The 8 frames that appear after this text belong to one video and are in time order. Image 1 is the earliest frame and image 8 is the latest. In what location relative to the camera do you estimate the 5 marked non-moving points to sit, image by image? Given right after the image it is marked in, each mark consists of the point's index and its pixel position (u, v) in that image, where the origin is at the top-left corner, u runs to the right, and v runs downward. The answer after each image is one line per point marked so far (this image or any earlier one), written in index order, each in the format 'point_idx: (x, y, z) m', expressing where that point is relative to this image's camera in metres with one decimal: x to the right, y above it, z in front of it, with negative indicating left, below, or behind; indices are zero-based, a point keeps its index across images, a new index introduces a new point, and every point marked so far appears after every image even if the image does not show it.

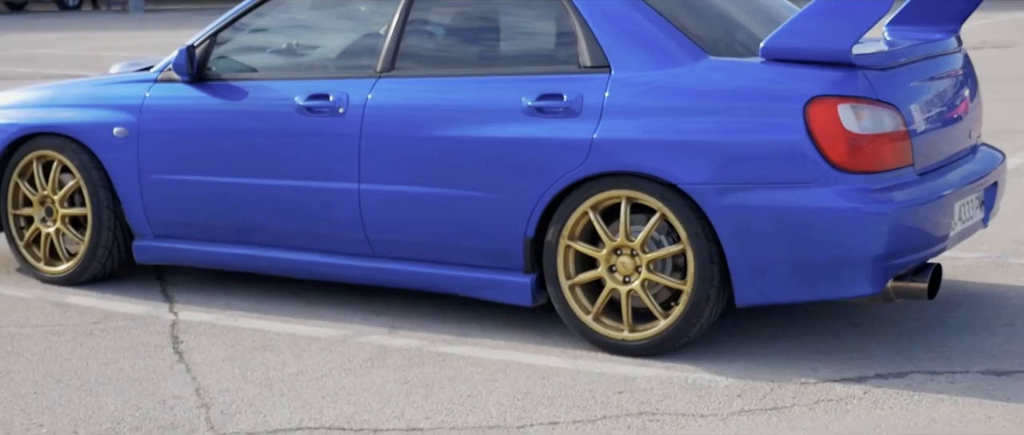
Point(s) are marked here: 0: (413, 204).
0: (-0.3, 0.0, +5.0) m
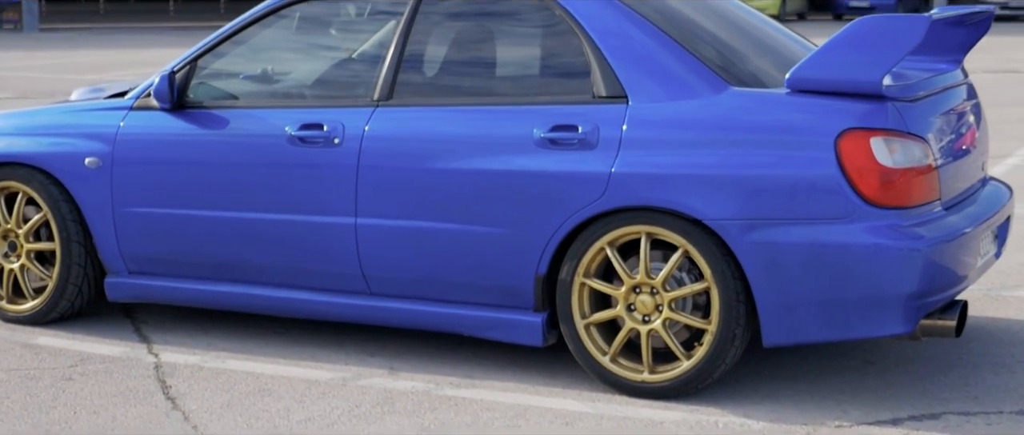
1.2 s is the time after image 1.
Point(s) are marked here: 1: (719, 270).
0: (-0.3, -0.1, +4.8) m
1: (+0.6, -0.1, +4.4) m
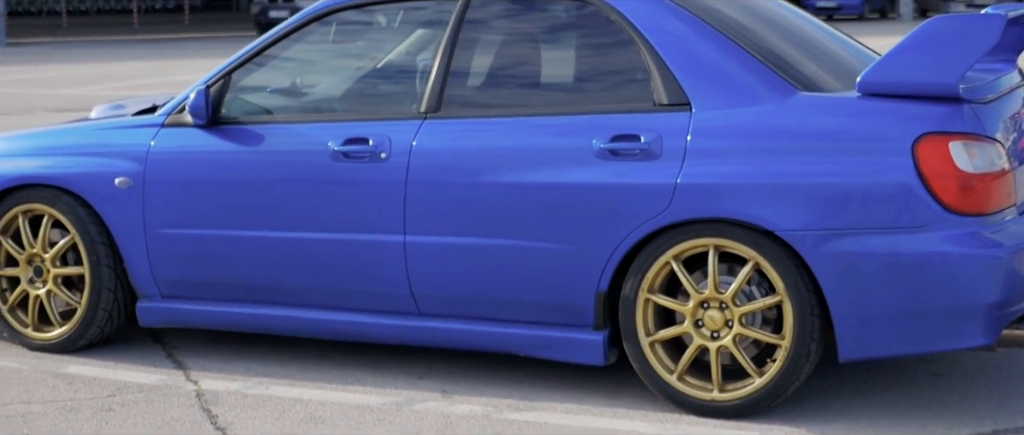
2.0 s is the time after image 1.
0: (-0.1, -0.1, +4.6) m
1: (+0.7, -0.2, +4.2) m
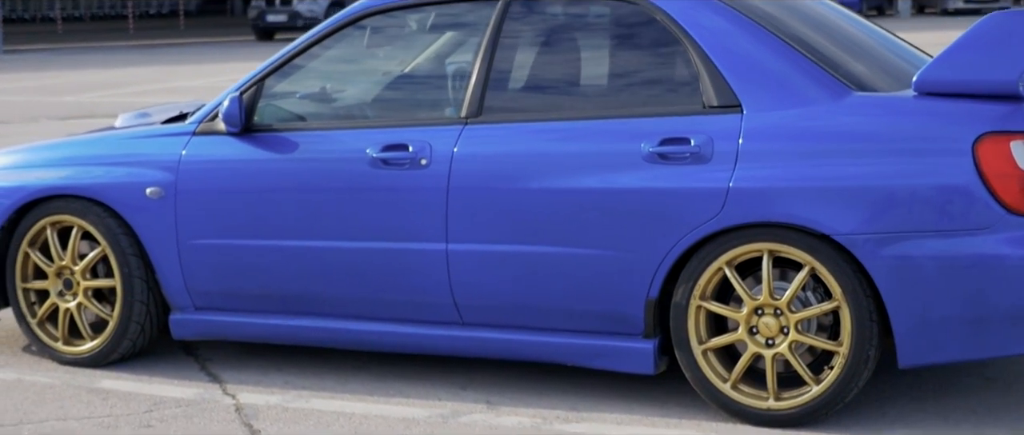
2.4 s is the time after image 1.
0: (0.0, -0.1, +4.5) m
1: (+0.9, -0.2, +4.1) m
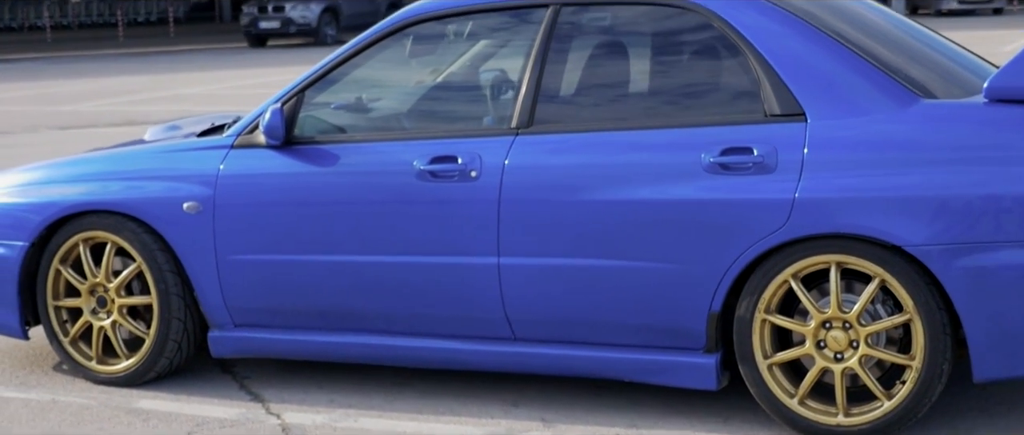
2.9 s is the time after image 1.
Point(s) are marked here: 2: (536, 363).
0: (+0.1, -0.2, +4.3) m
1: (+1.0, -0.2, +4.0) m
2: (+0.1, -0.4, +4.5) m
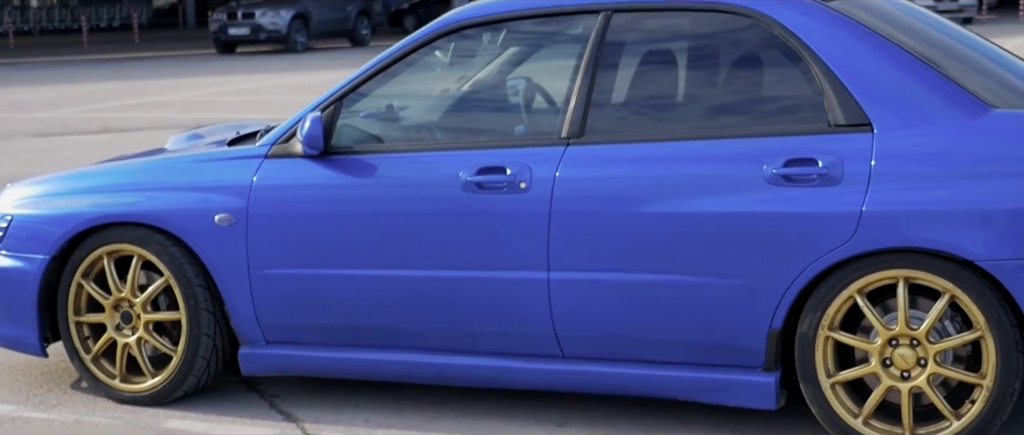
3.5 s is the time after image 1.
0: (+0.3, -0.2, +4.2) m
1: (+1.2, -0.2, +3.8) m
2: (+0.2, -0.4, +4.3) m
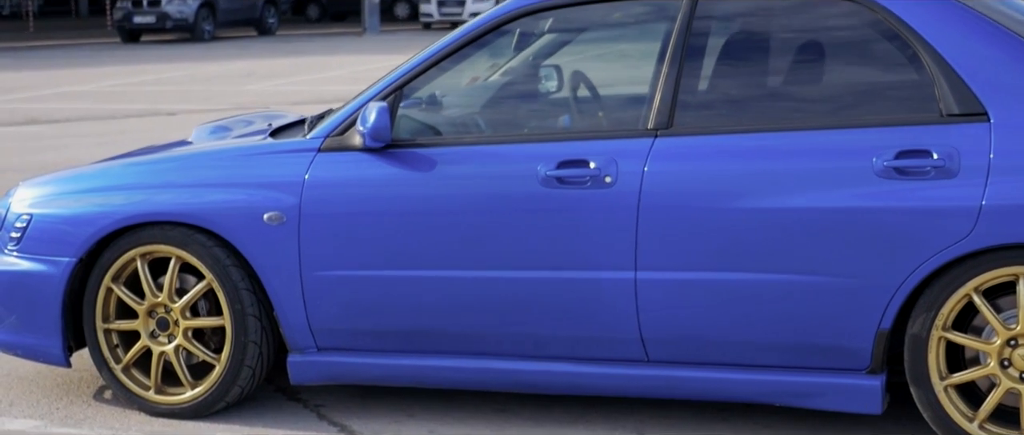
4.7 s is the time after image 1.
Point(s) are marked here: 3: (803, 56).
0: (+0.5, -0.2, +4.0) m
1: (+1.4, -0.2, +3.7) m
2: (+0.4, -0.4, +4.1) m
3: (+0.7, +0.4, +4.0) m
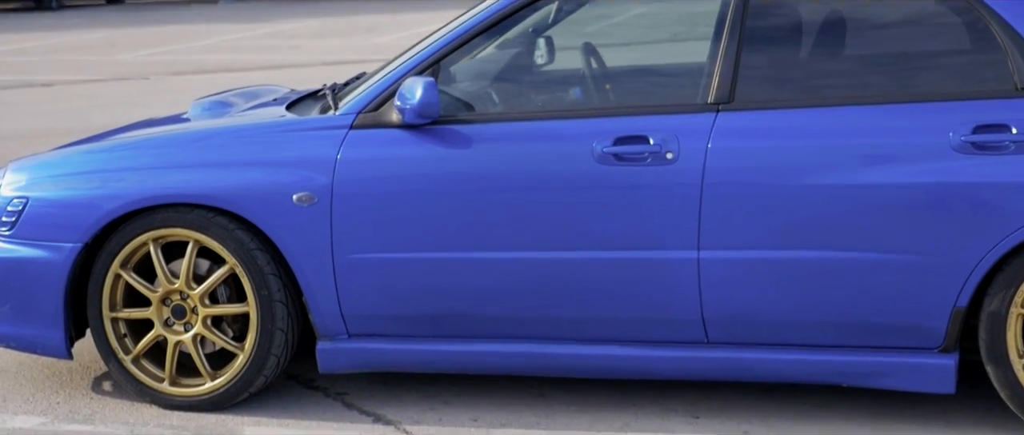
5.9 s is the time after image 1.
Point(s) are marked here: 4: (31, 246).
0: (+0.6, -0.1, +3.9) m
1: (+1.6, -0.2, +3.6) m
2: (+0.5, -0.4, +4.0) m
3: (+0.9, +0.5, +3.9) m
4: (-1.3, -0.1, +4.3) m
